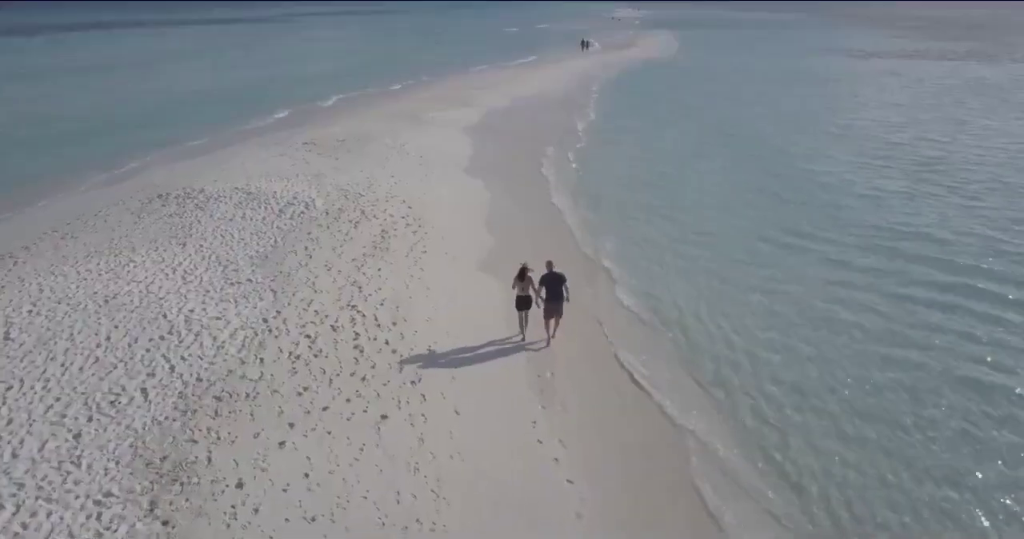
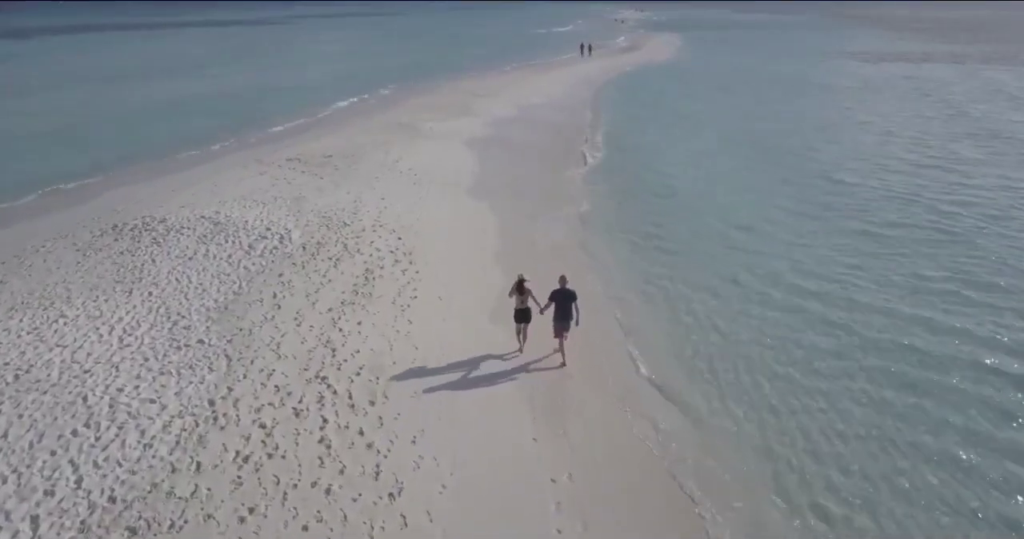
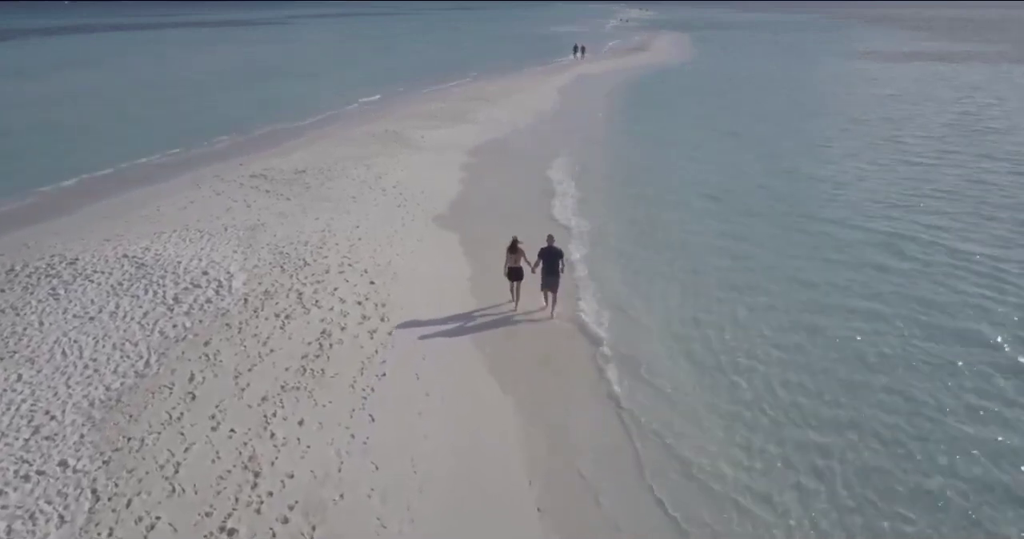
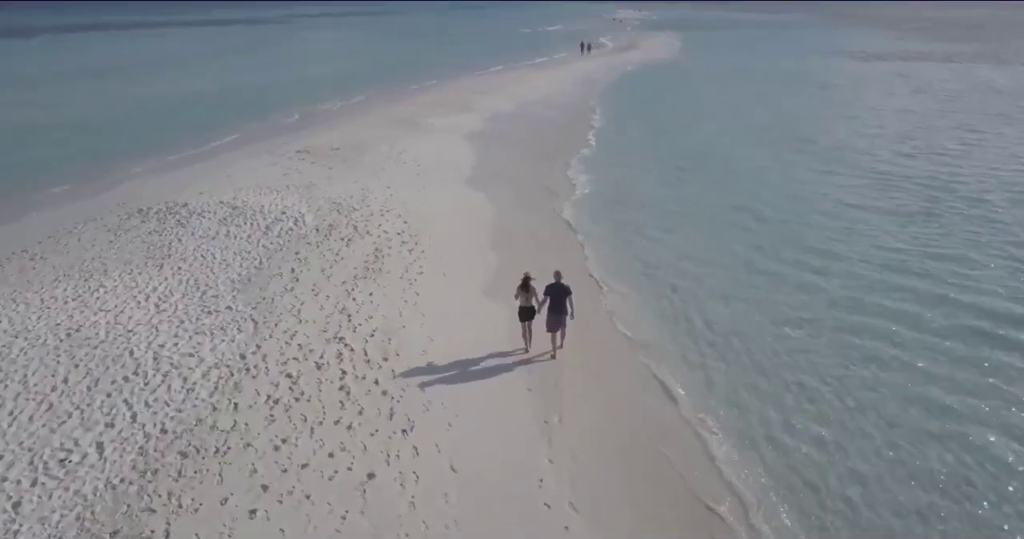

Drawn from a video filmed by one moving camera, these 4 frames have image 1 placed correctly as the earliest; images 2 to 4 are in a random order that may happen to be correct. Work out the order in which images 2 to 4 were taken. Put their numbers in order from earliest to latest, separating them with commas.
4, 2, 3
